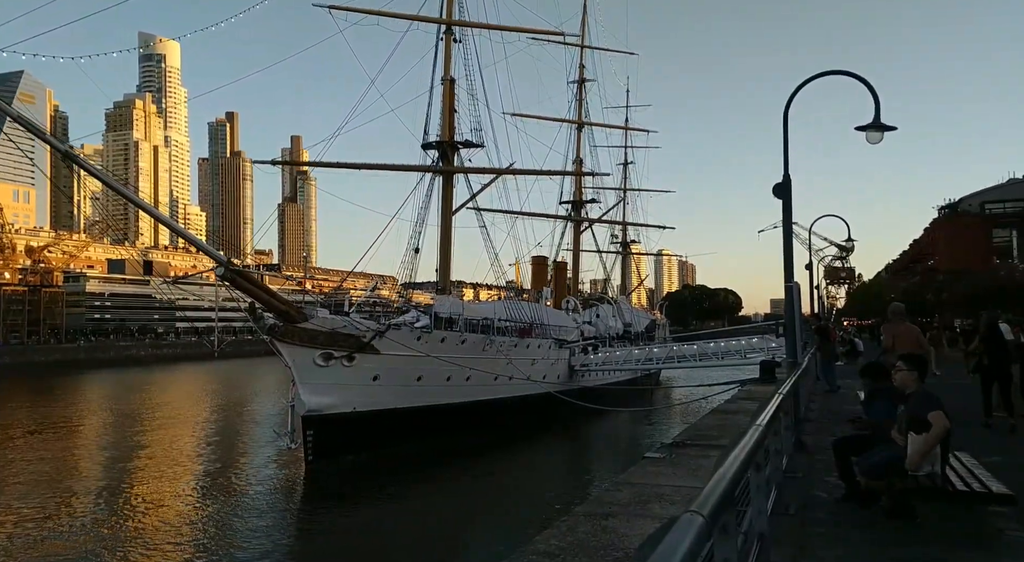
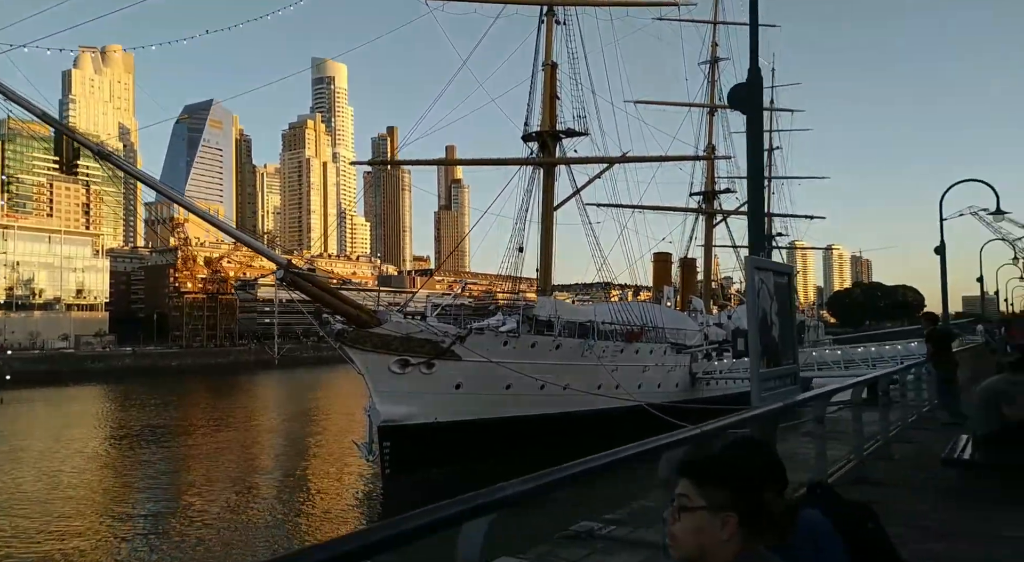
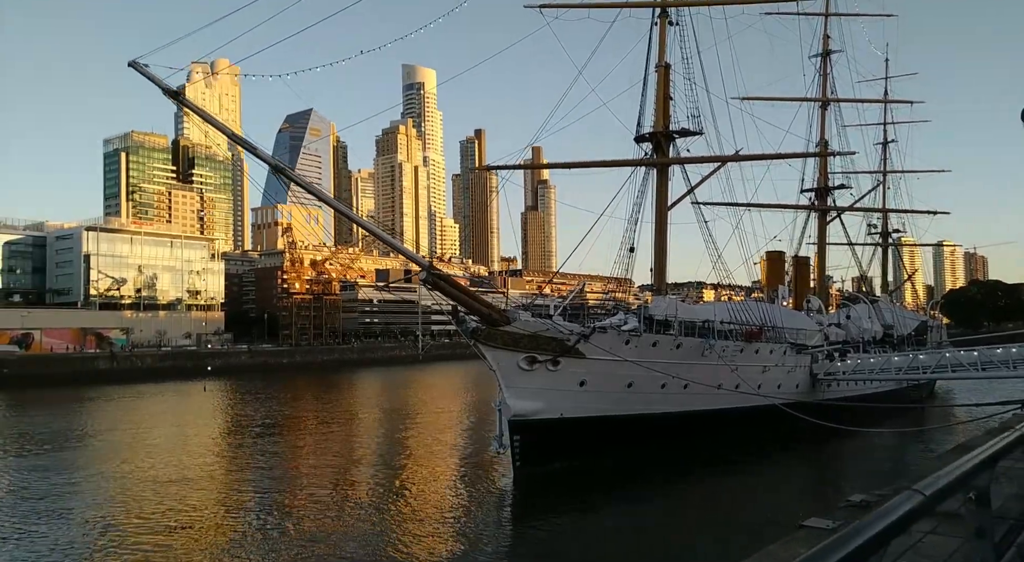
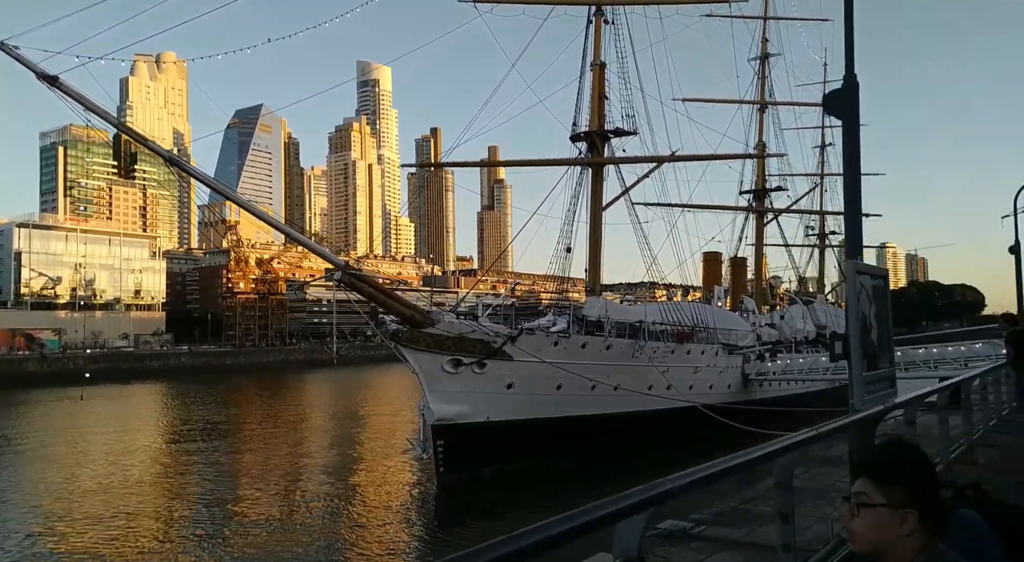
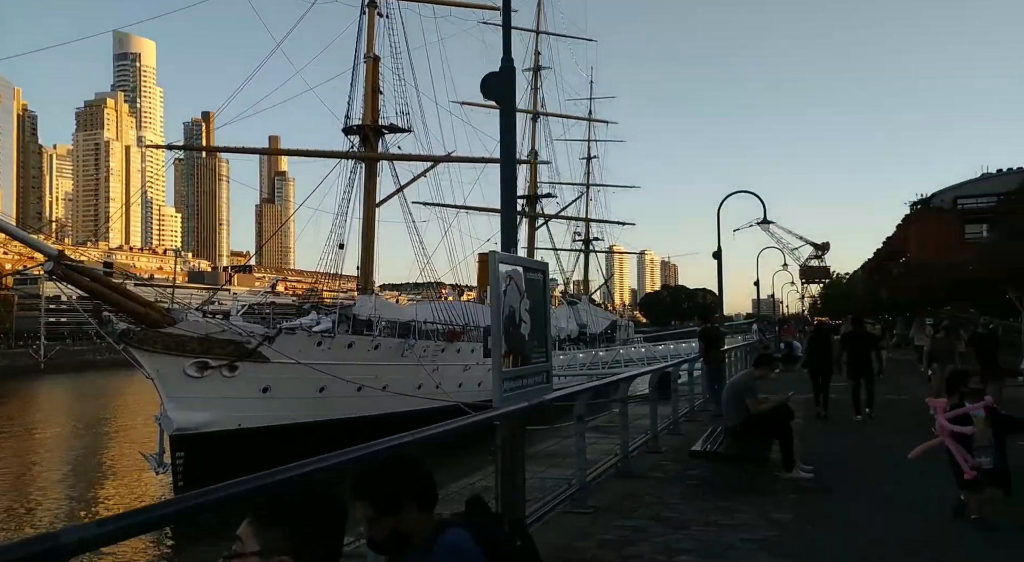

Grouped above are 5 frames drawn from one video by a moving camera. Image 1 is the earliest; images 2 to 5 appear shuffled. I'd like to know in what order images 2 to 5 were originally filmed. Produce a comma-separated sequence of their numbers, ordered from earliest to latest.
3, 4, 2, 5
